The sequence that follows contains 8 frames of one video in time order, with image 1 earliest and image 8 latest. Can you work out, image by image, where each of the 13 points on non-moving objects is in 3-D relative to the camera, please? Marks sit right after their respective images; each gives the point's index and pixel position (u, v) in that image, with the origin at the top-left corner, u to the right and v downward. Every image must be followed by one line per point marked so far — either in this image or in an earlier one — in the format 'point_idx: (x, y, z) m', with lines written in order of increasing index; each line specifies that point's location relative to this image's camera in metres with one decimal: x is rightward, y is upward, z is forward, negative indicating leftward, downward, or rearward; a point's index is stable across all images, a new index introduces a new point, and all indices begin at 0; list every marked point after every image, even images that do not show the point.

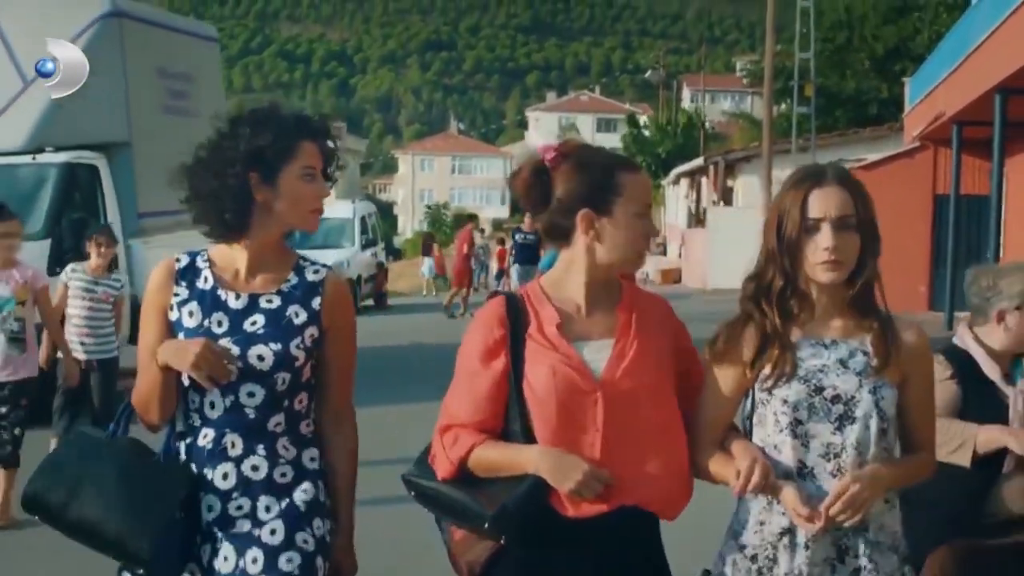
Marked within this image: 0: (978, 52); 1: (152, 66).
0: (+5.2, +2.7, +16.3) m
1: (-3.1, +1.9, +12.7) m
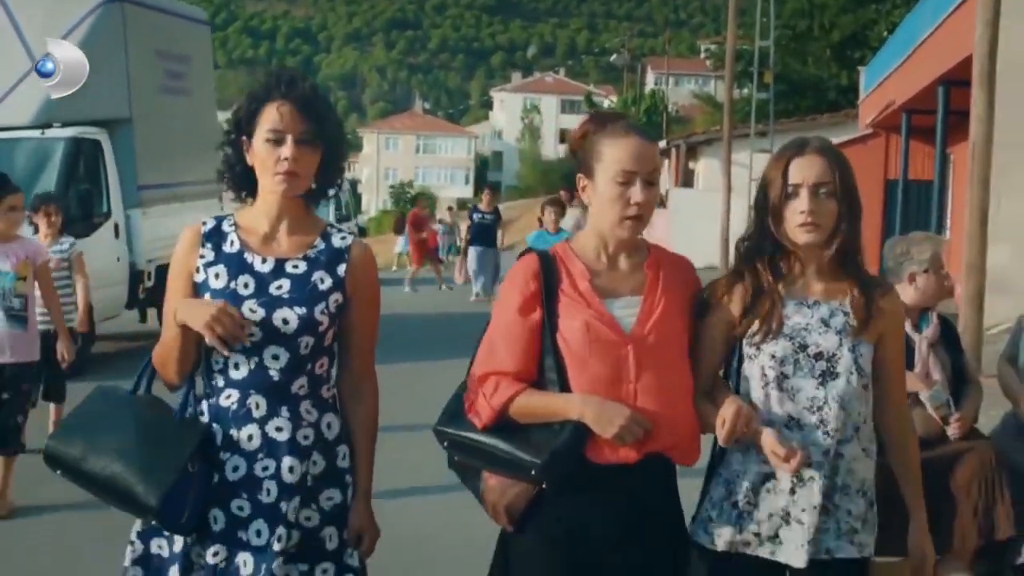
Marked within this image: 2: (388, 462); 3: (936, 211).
0: (+4.9, +2.9, +17.3) m
1: (-3.3, +2.2, +13.5) m
2: (-0.7, -1.0, +8.6) m
3: (+4.8, +0.9, +16.5) m
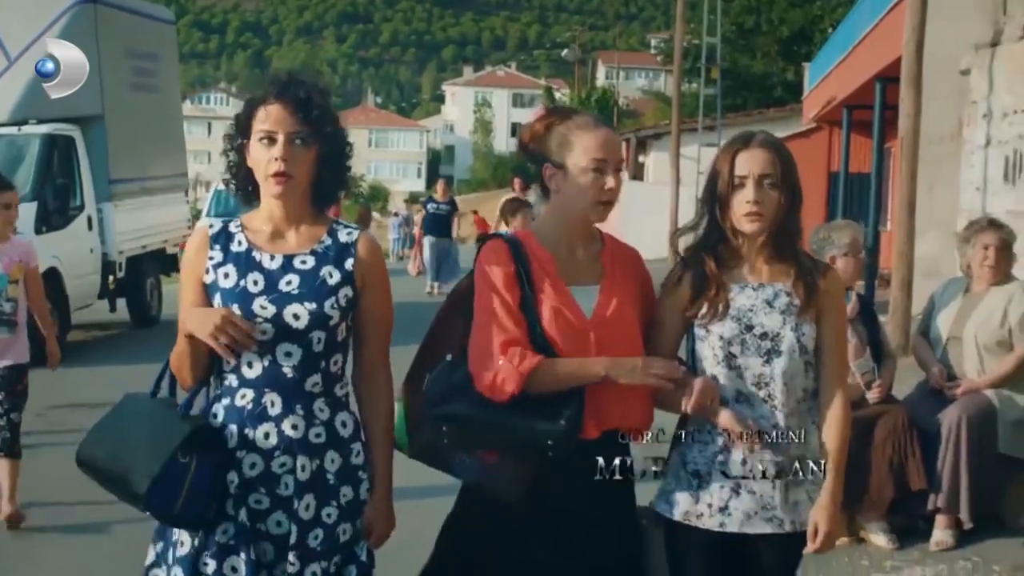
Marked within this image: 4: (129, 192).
0: (+4.4, +3.1, +18.1) m
1: (-3.8, +2.3, +14.0) m
2: (-1.0, -0.9, +9.2) m
3: (+4.3, +1.0, +17.3) m
4: (-3.7, +0.9, +14.1) m
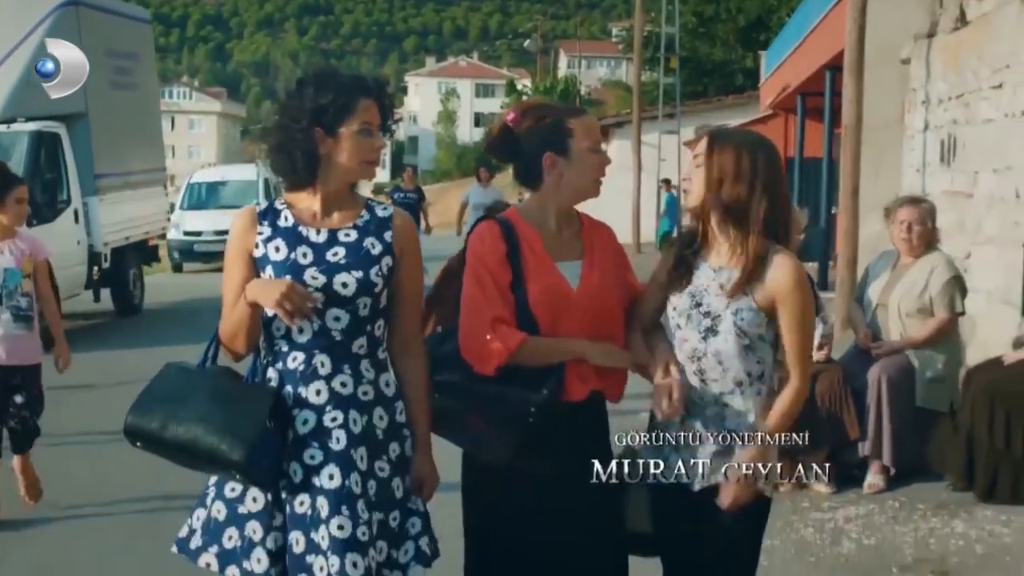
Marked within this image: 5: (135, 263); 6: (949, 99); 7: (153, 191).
0: (+3.9, +3.3, +18.8) m
1: (-4.1, +2.4, +14.6) m
2: (-1.2, -0.8, +9.9) m
3: (+3.9, +1.3, +18.1) m
4: (-4.0, +1.0, +14.7) m
5: (-4.1, +0.3, +15.9) m
6: (+3.3, +1.4, +11.1) m
7: (-4.1, +1.1, +16.5) m
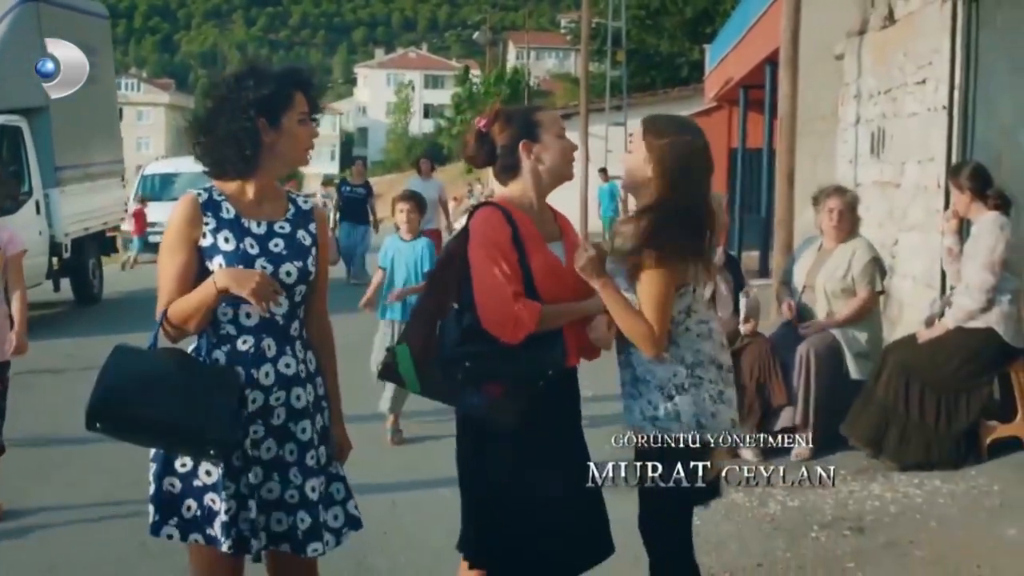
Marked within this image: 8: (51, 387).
0: (+3.3, +3.5, +19.4) m
1: (-4.6, +2.5, +14.9) m
2: (-1.5, -0.7, +10.3) m
3: (+3.3, +1.5, +18.7) m
4: (-4.6, +1.1, +15.1) m
5: (-4.7, +0.4, +16.2) m
6: (+3.0, +1.6, +11.7) m
7: (-4.6, +1.2, +16.8) m
8: (-3.5, -0.8, +11.1) m
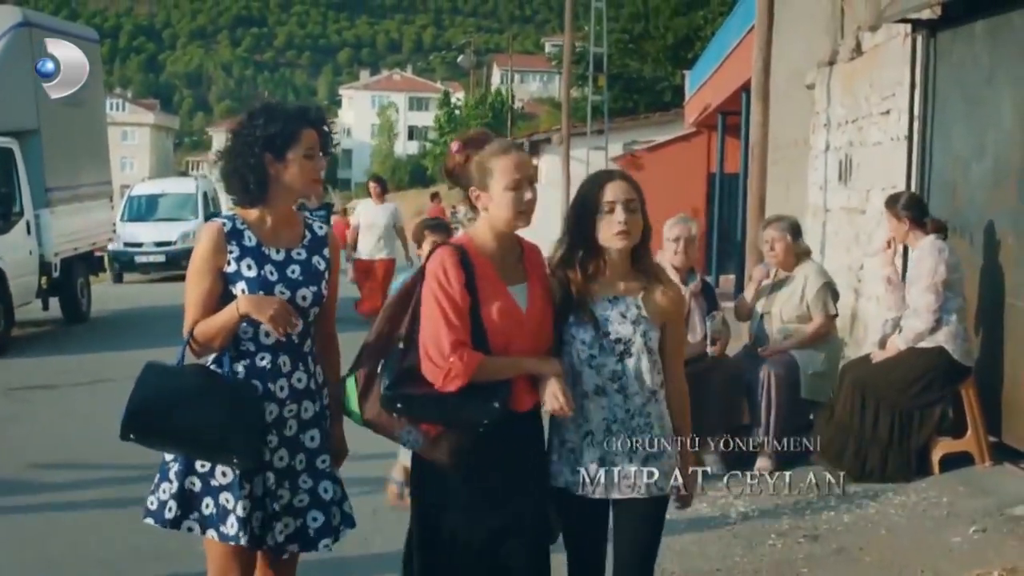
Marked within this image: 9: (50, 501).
0: (+3.0, +3.2, +19.9) m
1: (-4.8, +2.3, +15.3) m
2: (-1.7, -0.9, +10.6) m
3: (+3.0, +1.2, +19.1) m
4: (-4.8, +0.9, +15.4) m
5: (-4.9, +0.2, +16.5) m
6: (+2.8, +1.4, +12.1) m
7: (-4.9, +1.0, +17.1) m
8: (-3.7, -0.9, +11.4) m
9: (-2.5, -1.2, +7.9) m
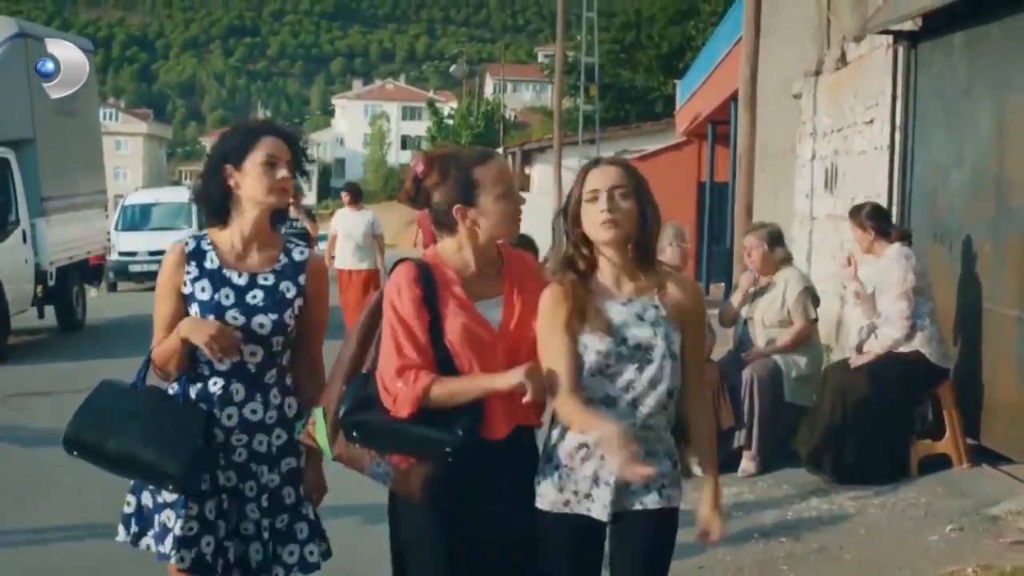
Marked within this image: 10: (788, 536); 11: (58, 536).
0: (+2.9, +3.1, +20.1) m
1: (-4.9, +2.2, +15.4) m
2: (-1.7, -0.9, +10.8) m
3: (+2.9, +1.1, +19.3) m
4: (-4.9, +0.9, +15.5) m
5: (-5.0, +0.1, +16.7) m
6: (+2.7, +1.3, +12.3) m
7: (-5.0, +0.9, +17.3) m
8: (-3.7, -1.0, +11.5) m
9: (-2.5, -1.2, +8.0) m
10: (+1.3, -1.1, +6.6) m
11: (-2.2, -1.2, +7.2) m
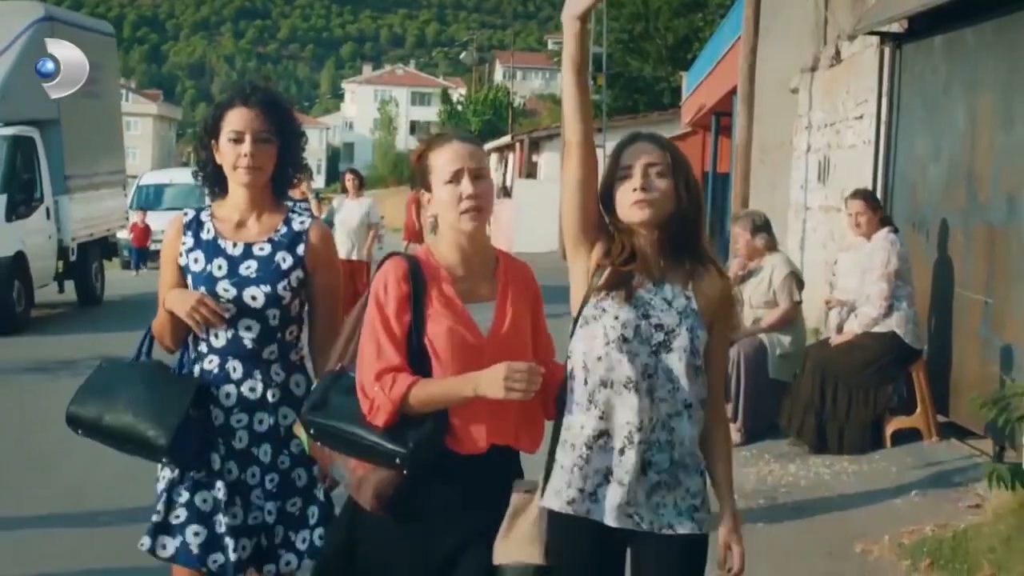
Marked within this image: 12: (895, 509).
0: (+3.0, +3.2, +20.6) m
1: (-4.8, +2.5, +16.0) m
2: (-1.7, -0.8, +11.4) m
3: (+3.0, +1.2, +19.8) m
4: (-4.8, +1.1, +16.1) m
5: (-4.9, +0.4, +17.3) m
6: (+2.8, +1.4, +12.8) m
7: (-4.9, +1.2, +17.9) m
8: (-3.7, -0.7, +12.1) m
9: (-2.5, -1.0, +8.6) m
10: (+1.3, -1.0, +7.2) m
11: (-2.2, -1.1, +7.8) m
12: (+1.8, -1.1, +6.9) m
